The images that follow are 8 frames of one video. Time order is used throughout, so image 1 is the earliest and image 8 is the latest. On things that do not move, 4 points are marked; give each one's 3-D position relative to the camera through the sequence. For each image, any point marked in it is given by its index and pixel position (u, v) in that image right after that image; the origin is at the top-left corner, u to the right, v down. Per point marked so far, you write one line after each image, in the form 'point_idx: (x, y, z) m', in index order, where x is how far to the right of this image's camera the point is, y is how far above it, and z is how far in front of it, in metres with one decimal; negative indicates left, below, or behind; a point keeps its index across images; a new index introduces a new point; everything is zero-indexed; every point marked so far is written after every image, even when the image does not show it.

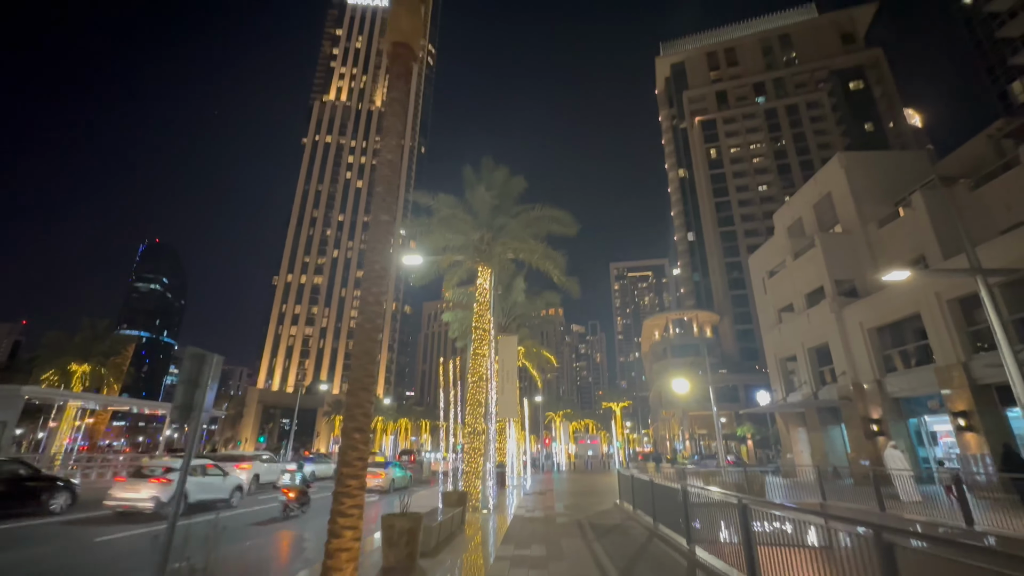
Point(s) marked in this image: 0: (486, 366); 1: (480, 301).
0: (-1.1, -3.3, +18.5) m
1: (-1.4, -0.5, +19.0) m
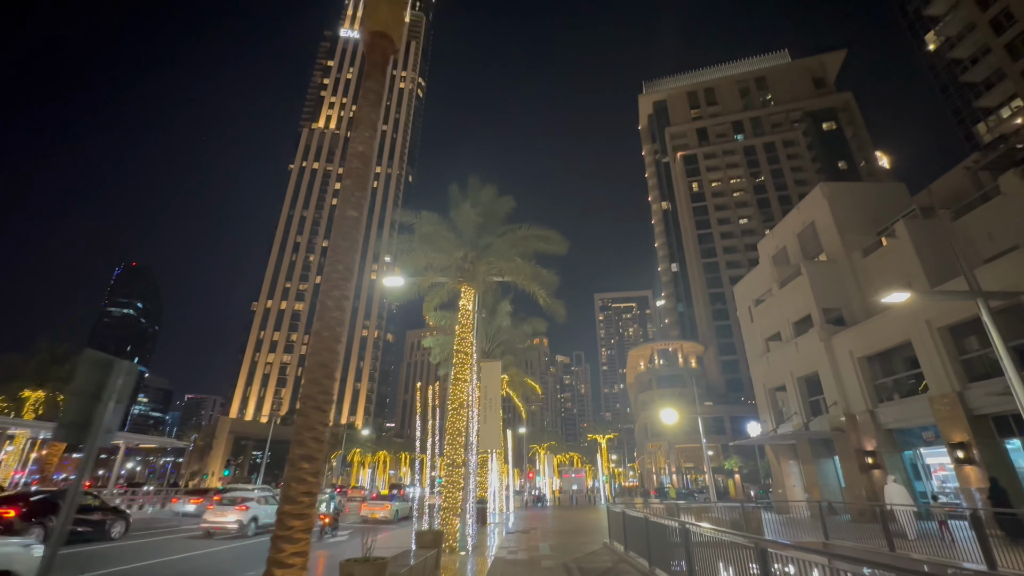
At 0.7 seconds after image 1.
0: (-1.7, -4.1, +17.4) m
1: (-2.0, -1.3, +18.0) m
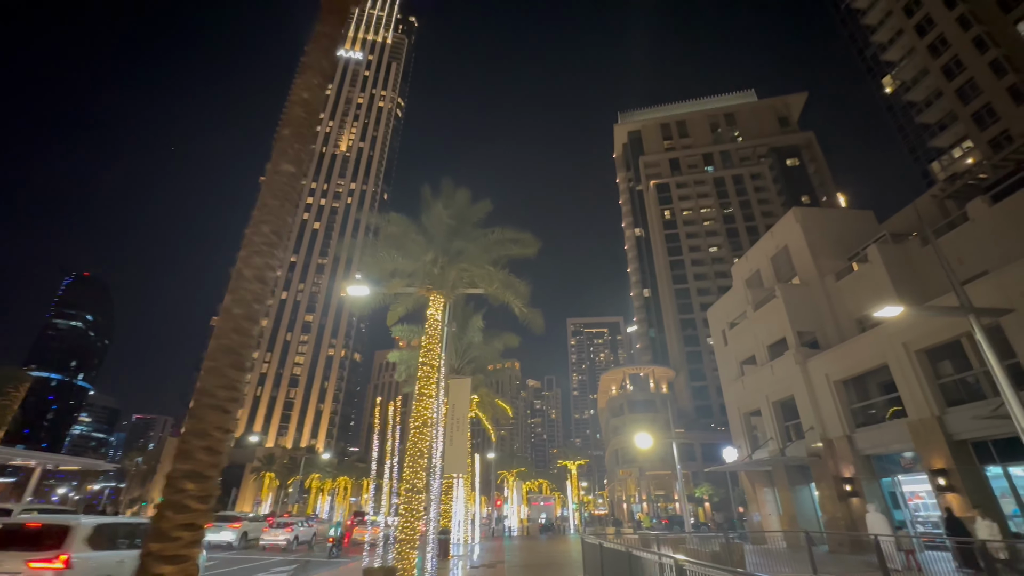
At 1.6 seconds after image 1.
0: (-2.8, -4.4, +15.9) m
1: (-3.0, -1.6, +16.7) m
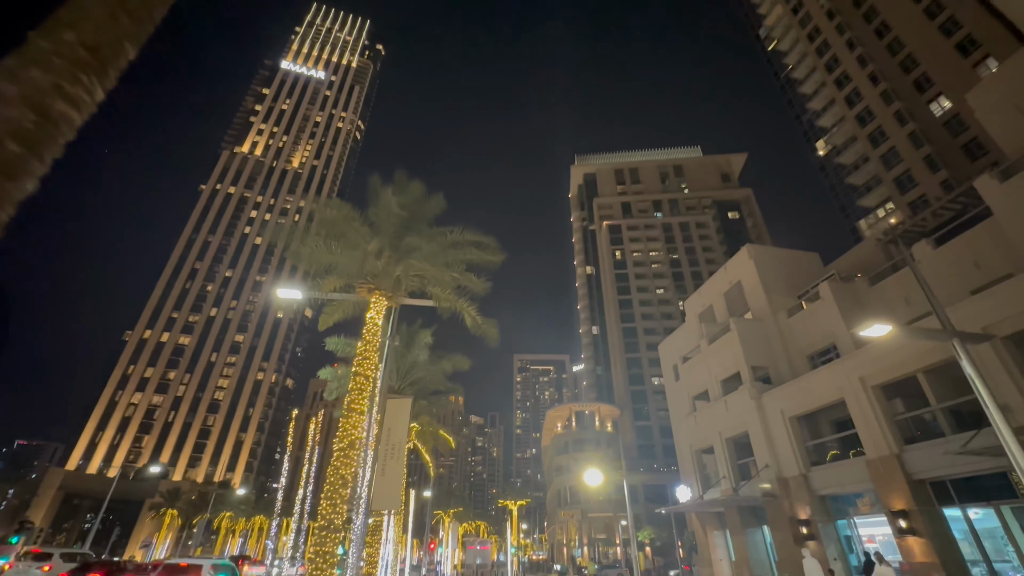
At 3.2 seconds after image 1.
0: (-4.5, -4.3, +13.4) m
1: (-4.6, -1.6, +14.3) m
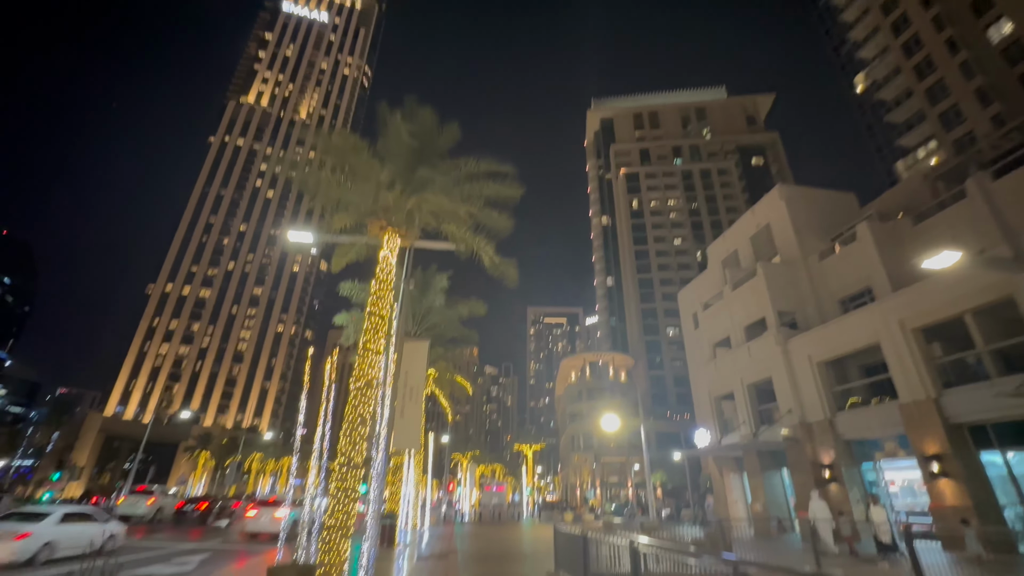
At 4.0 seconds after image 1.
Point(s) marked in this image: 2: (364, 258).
0: (-3.8, -2.4, +13.0) m
1: (-4.0, +0.3, +13.7) m
2: (-6.0, +1.2, +18.1) m
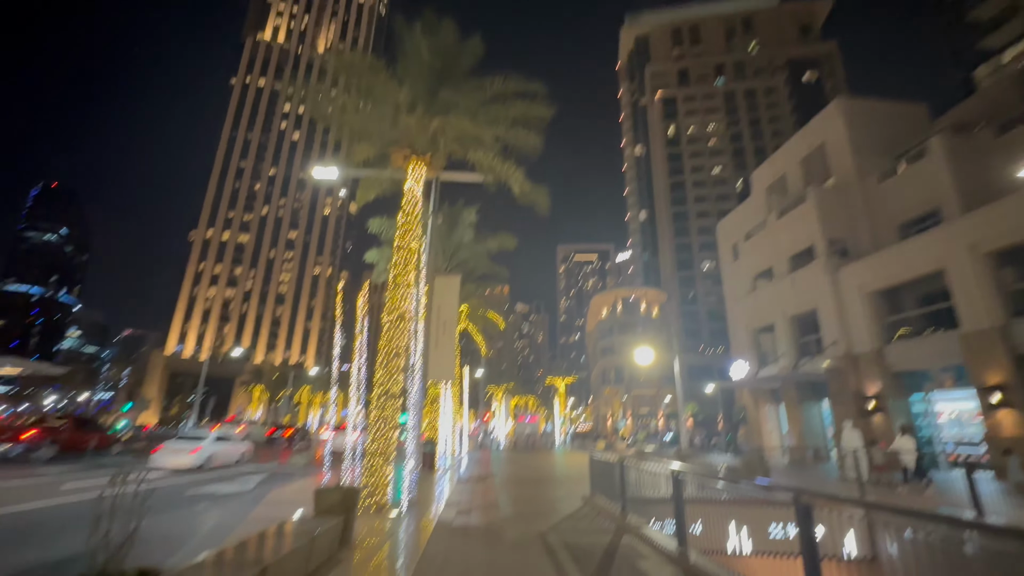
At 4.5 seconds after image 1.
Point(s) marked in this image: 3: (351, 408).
0: (-2.9, -0.5, +12.9) m
1: (-3.1, +2.3, +13.2) m
2: (-4.8, +3.7, +17.6) m
3: (-5.1, -3.8, +14.1) m
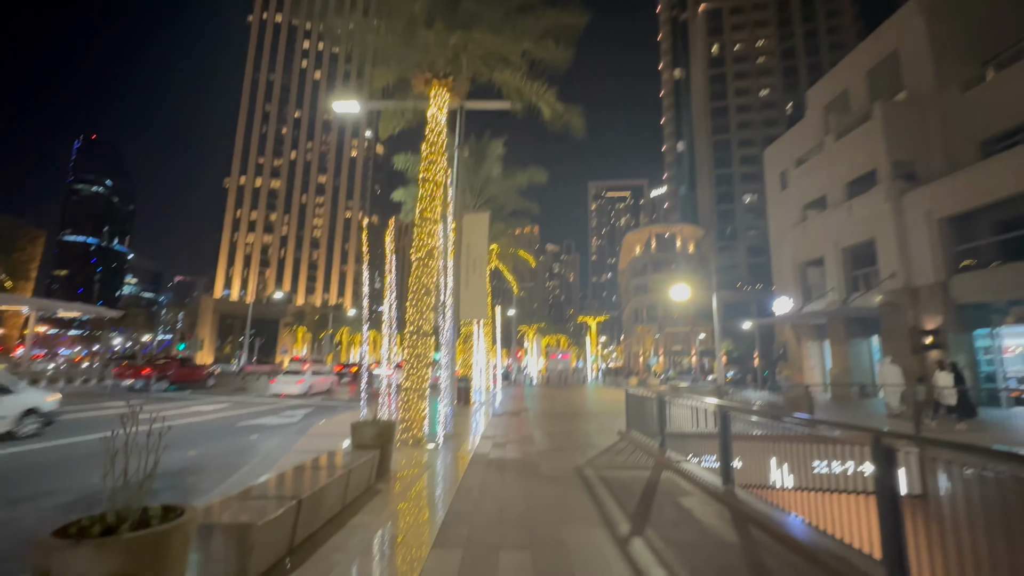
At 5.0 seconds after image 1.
0: (-2.0, +1.3, +12.4) m
1: (-2.2, +4.1, +12.4) m
2: (-3.7, +6.1, +16.7) m
3: (-4.1, -1.8, +14.2) m
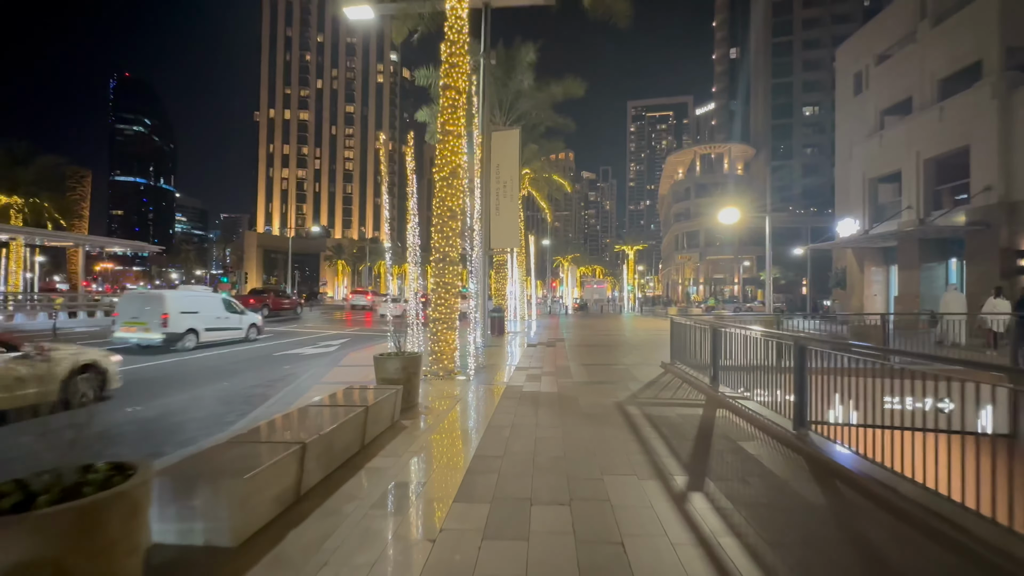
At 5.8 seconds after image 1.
0: (-1.2, +3.2, +11.2) m
1: (-1.5, +6.0, +10.7) m
2: (-2.6, +8.6, +14.8) m
3: (-3.1, +0.4, +13.6) m
